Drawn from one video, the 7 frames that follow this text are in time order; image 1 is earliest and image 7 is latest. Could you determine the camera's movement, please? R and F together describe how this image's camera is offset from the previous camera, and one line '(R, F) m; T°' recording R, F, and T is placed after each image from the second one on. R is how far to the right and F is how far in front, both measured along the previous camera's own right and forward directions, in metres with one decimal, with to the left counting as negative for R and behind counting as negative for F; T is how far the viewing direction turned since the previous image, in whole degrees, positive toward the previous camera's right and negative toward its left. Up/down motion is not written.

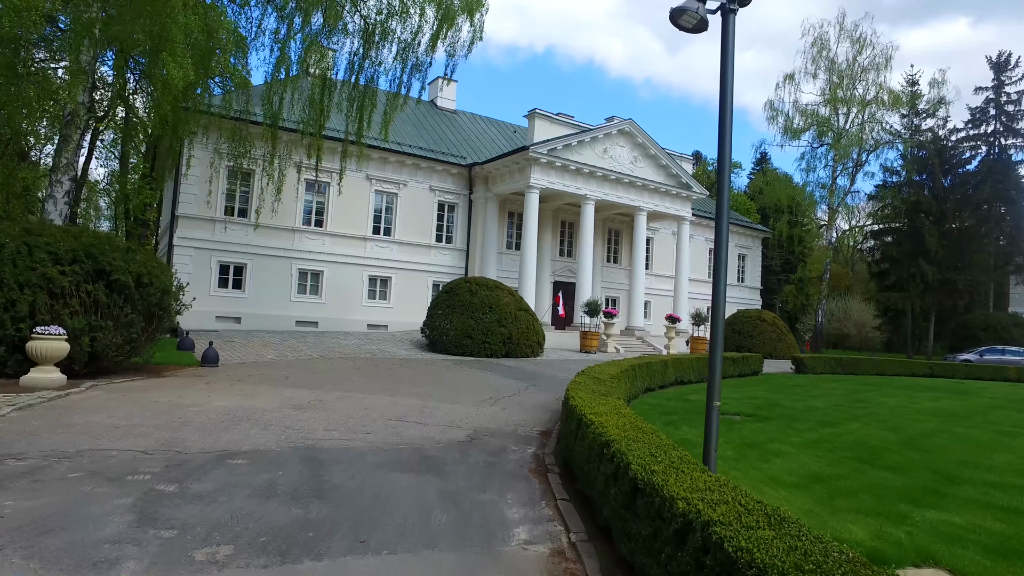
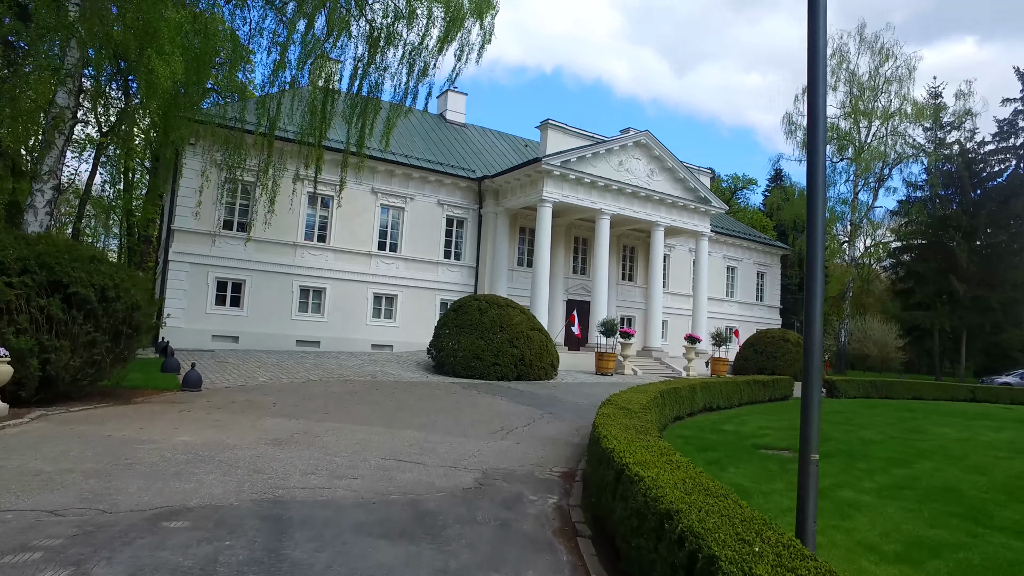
(-0.1, +1.0) m; -1°
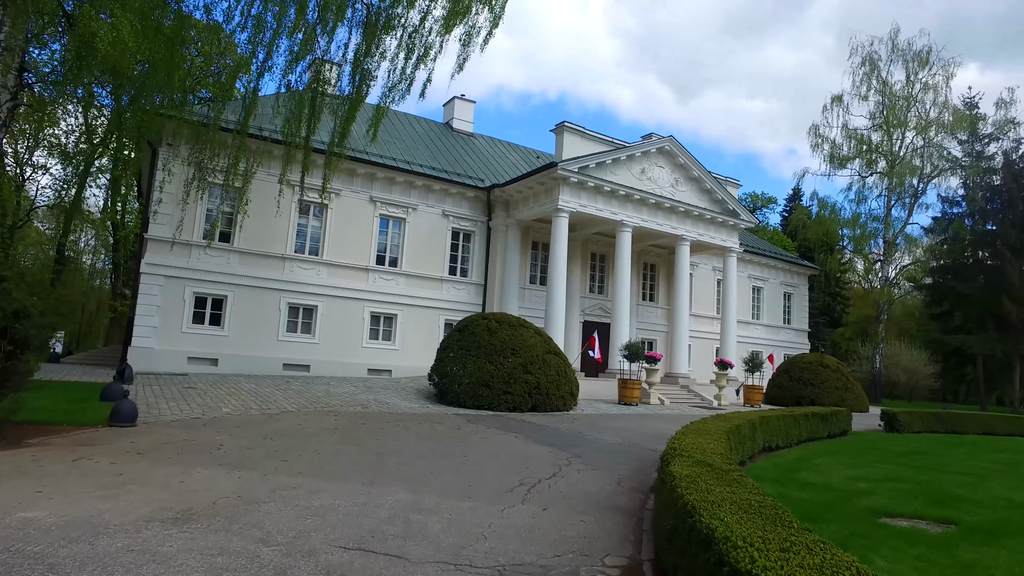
(-0.1, +2.0) m; -1°
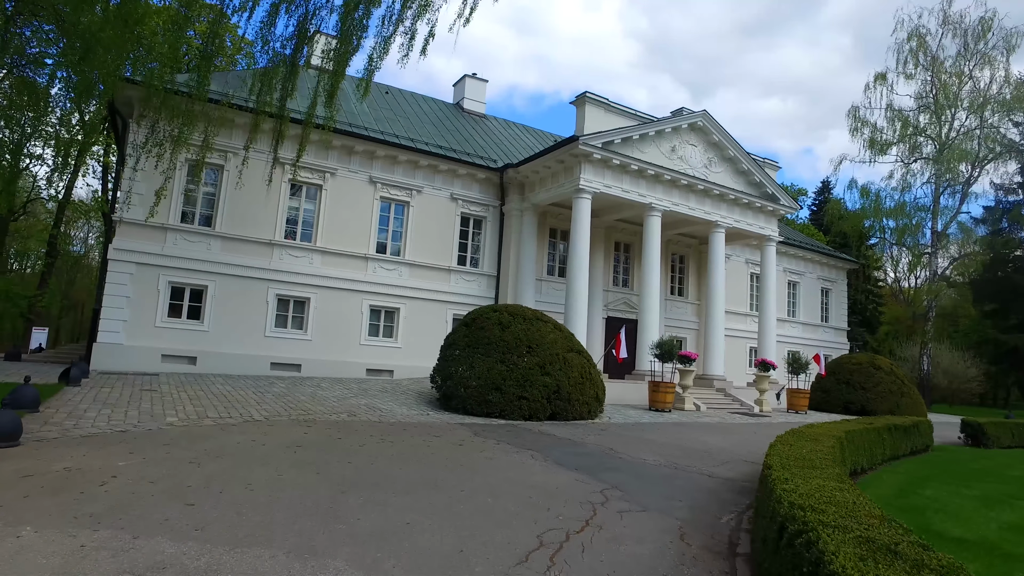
(0.0, +2.1) m; -1°
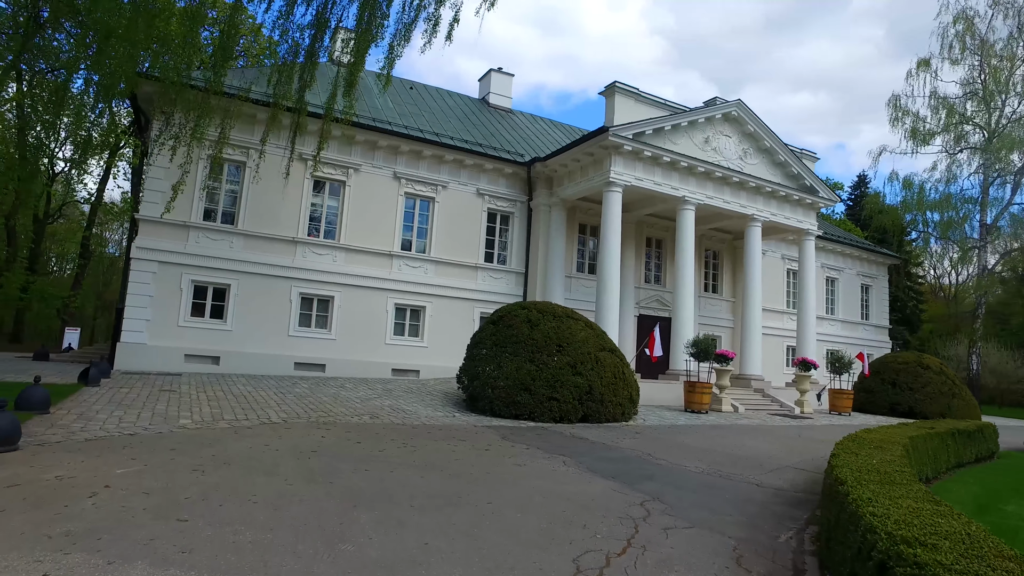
(0.0, +0.5) m; -2°
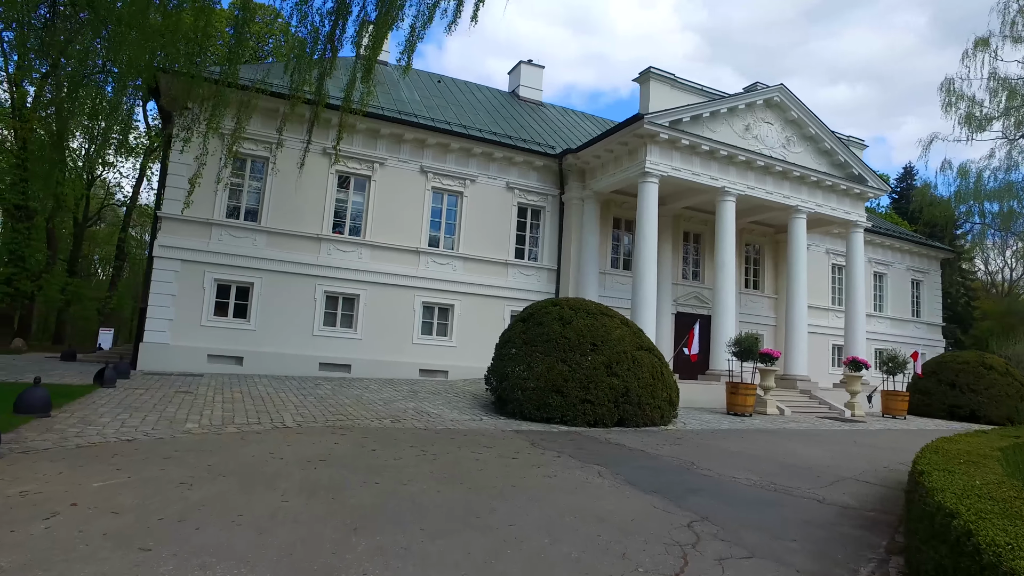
(0.0, +0.7) m; -3°
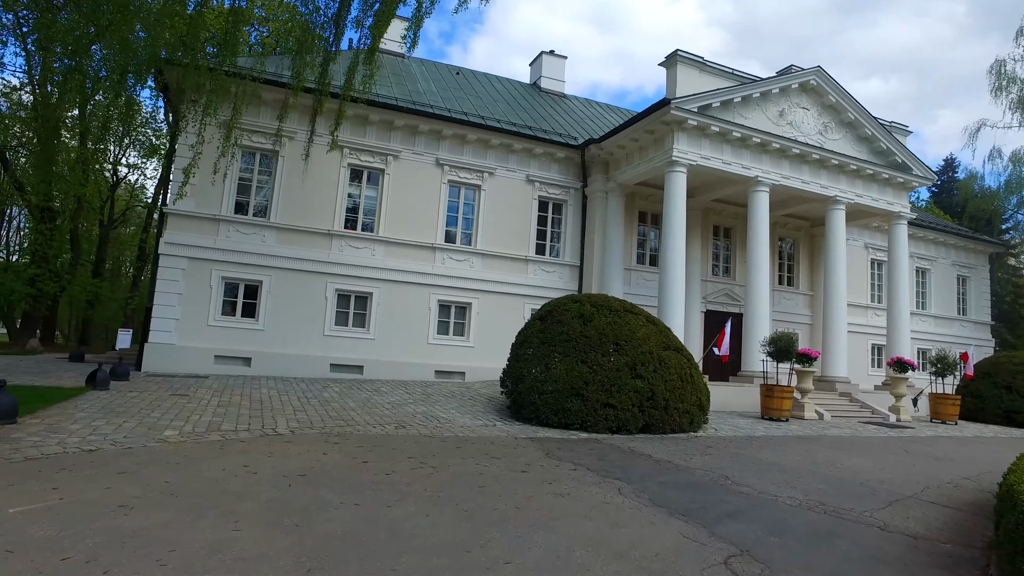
(+0.2, +0.8) m; -2°
